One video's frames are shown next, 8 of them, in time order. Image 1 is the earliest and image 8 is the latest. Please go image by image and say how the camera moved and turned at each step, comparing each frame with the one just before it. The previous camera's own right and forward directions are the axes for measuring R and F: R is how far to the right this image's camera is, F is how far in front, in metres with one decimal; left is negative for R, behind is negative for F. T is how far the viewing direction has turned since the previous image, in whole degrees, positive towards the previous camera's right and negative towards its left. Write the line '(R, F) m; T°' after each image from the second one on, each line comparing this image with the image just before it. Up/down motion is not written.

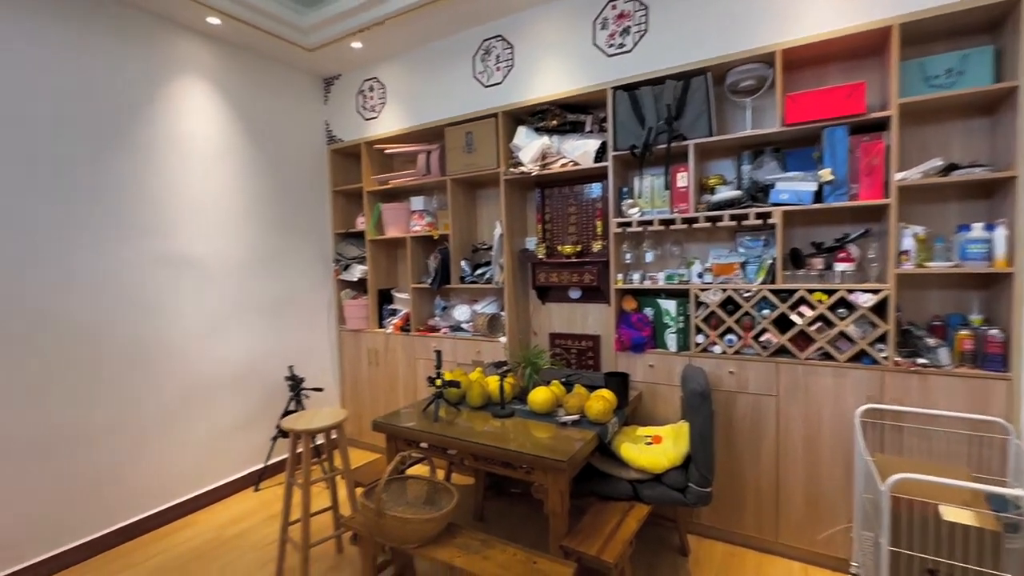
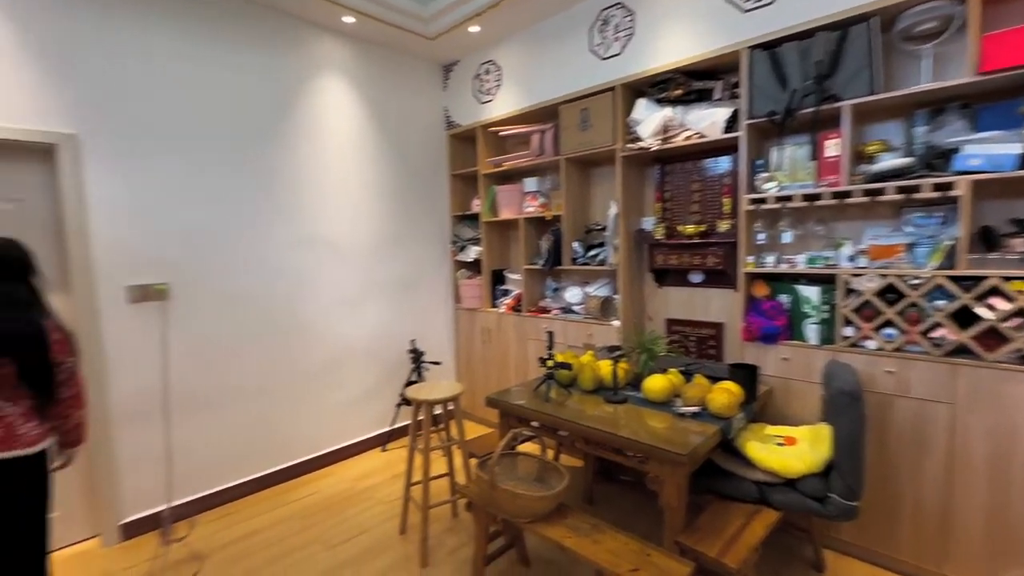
(0.0, 0.0) m; -13°
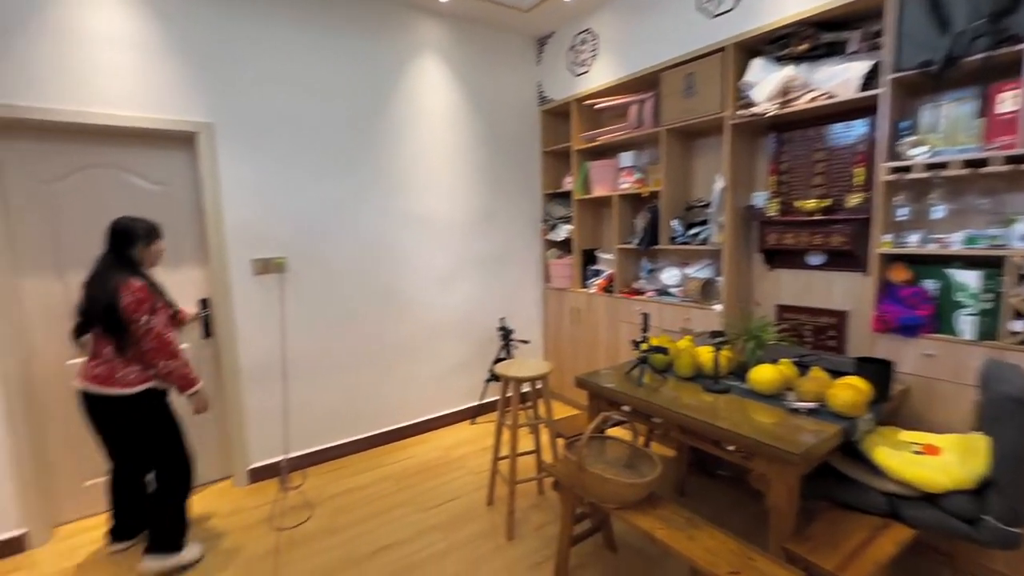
(0.0, 0.0) m; -11°
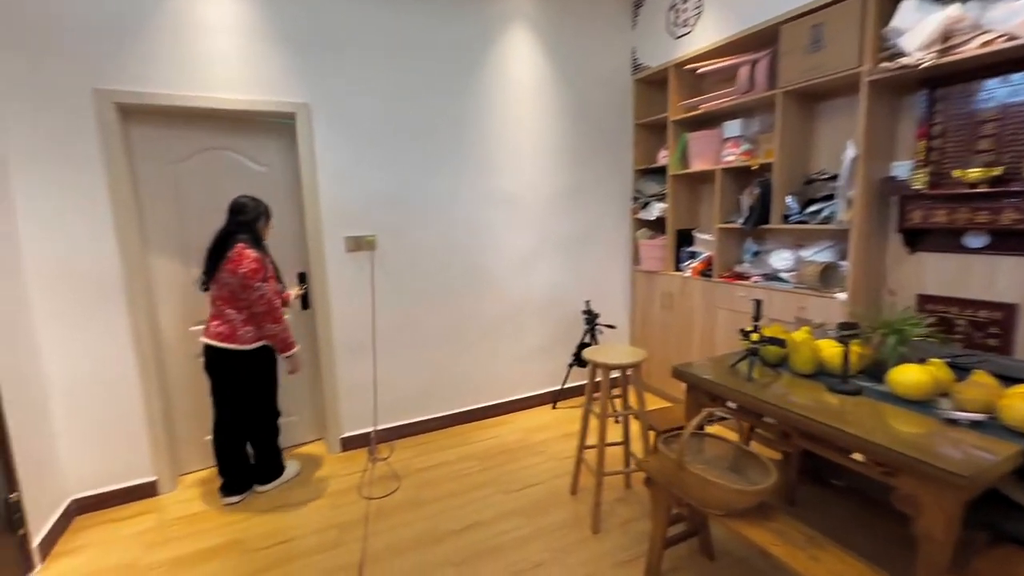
(-0.1, +0.1) m; -9°
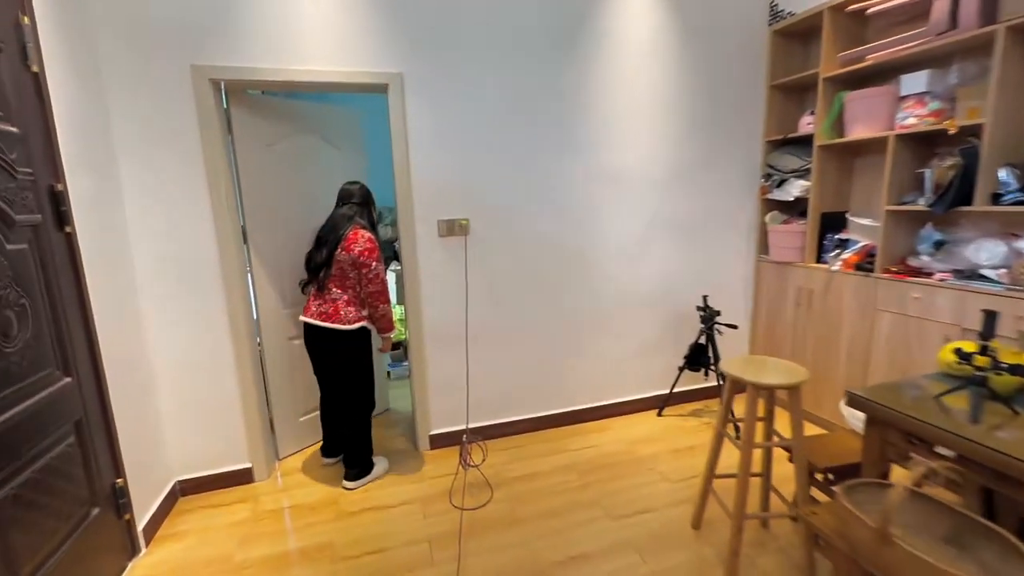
(-0.2, +0.3) m; -9°
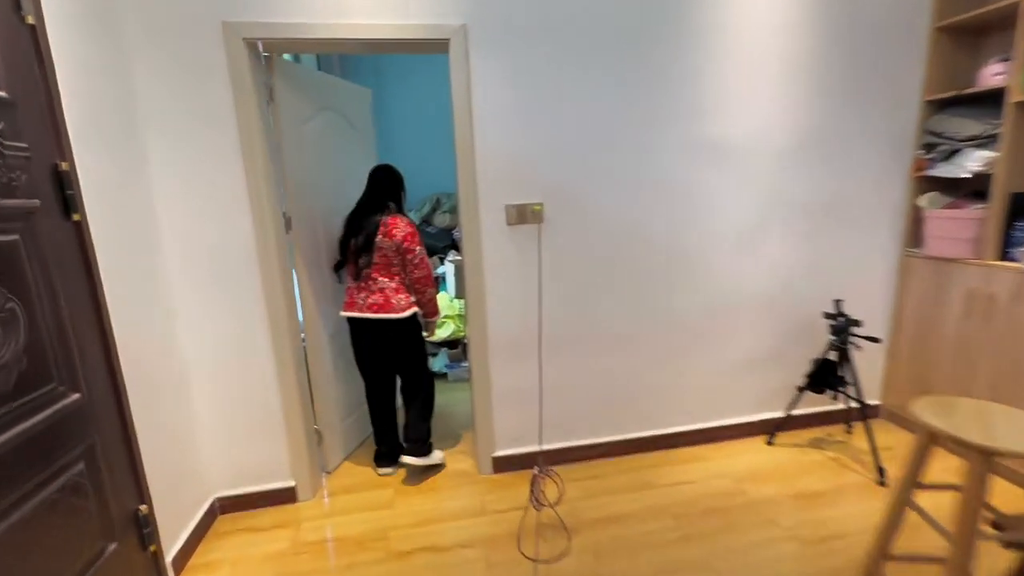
(-0.1, +0.4) m; -7°
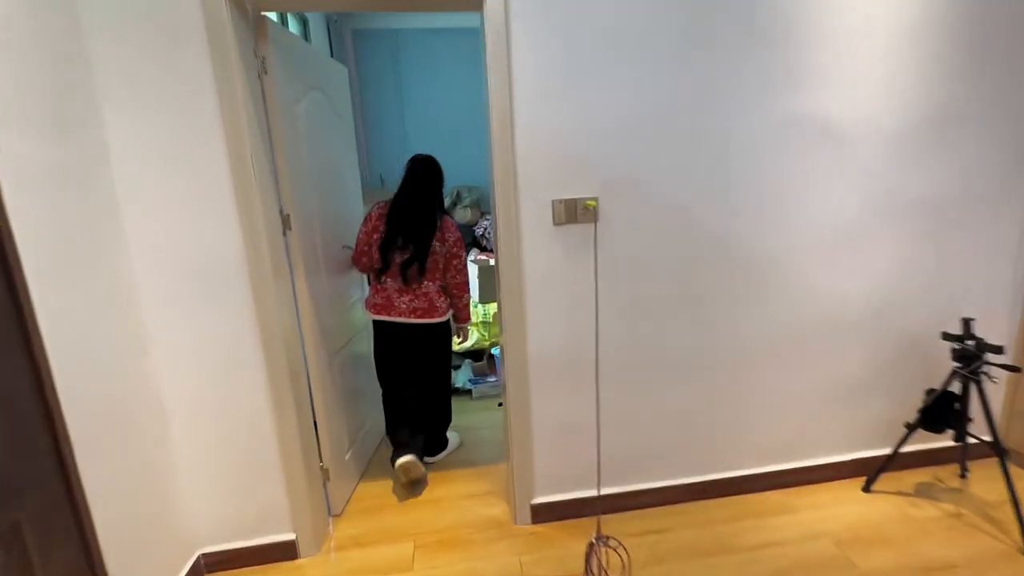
(-0.1, +0.4) m; -2°
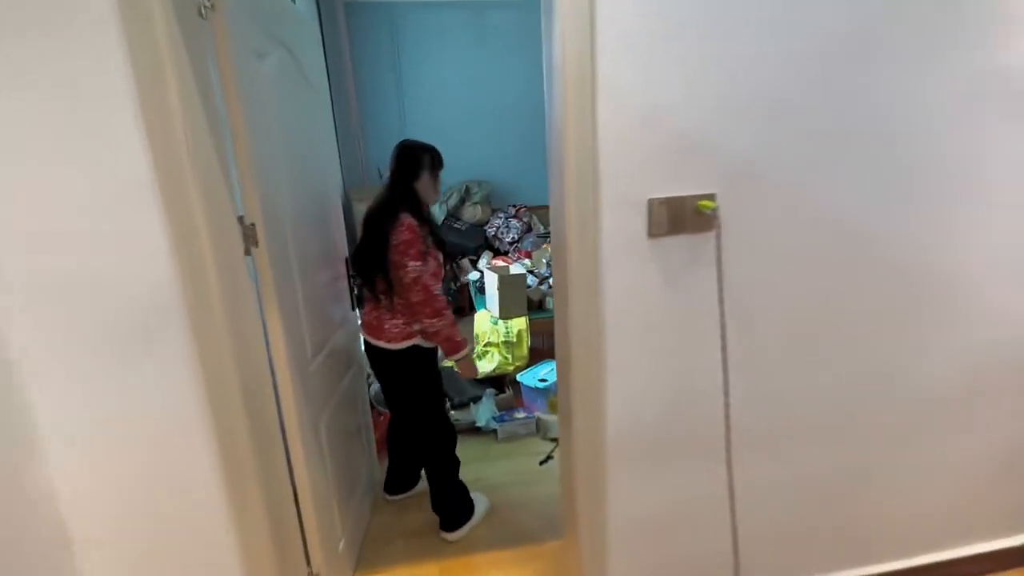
(-0.2, +0.6) m; 0°
